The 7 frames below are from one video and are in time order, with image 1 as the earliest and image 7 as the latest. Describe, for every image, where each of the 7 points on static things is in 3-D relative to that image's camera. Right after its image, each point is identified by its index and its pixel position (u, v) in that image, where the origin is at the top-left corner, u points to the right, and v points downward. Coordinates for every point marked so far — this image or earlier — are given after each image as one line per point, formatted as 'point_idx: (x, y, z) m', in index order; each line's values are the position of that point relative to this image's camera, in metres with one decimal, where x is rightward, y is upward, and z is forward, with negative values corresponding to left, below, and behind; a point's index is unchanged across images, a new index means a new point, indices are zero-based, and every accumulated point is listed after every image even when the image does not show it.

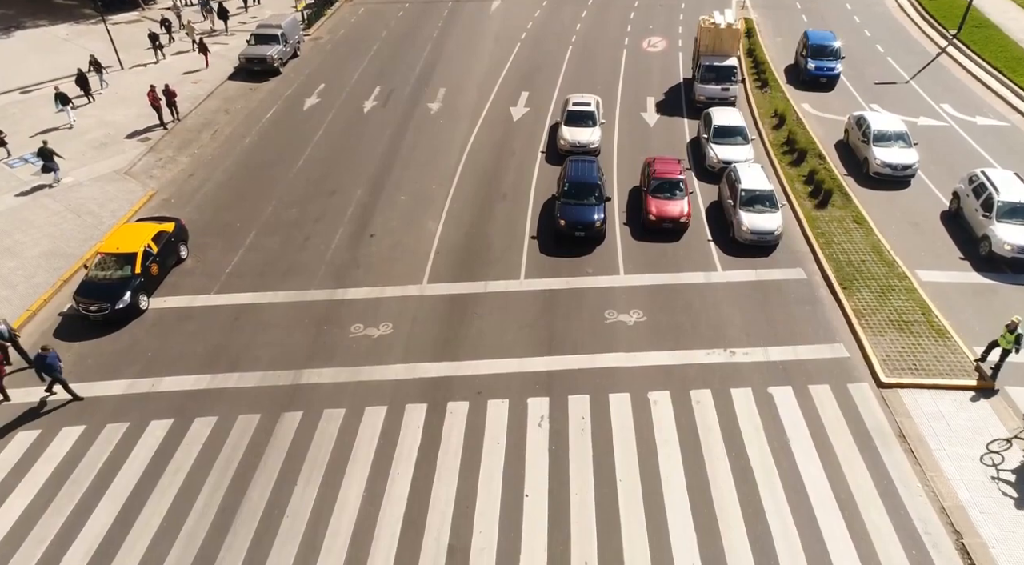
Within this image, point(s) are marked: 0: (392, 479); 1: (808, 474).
0: (-2.4, -4.0, +15.9) m
1: (+6.0, -3.8, +15.7) m
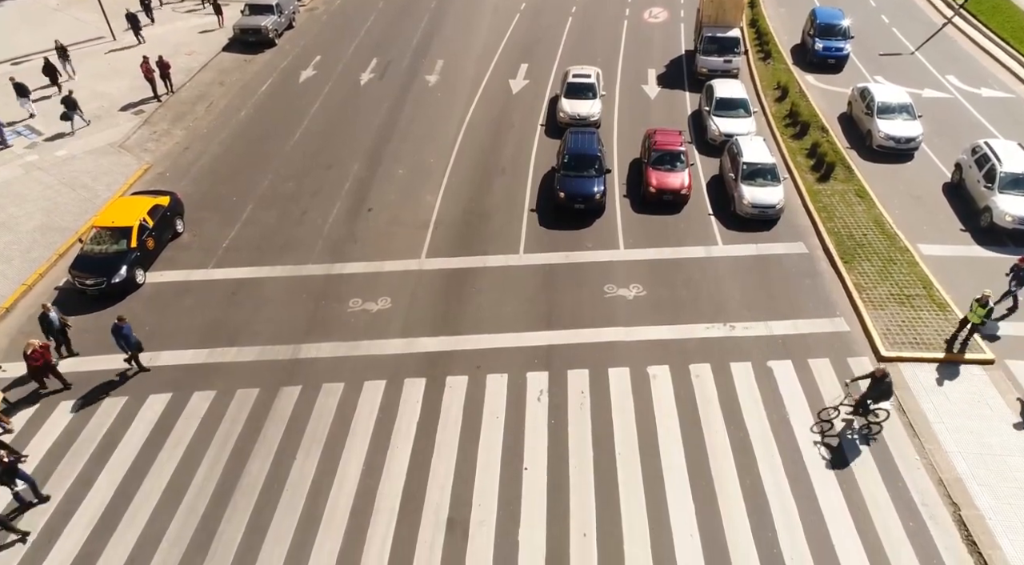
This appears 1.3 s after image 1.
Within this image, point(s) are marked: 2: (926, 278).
0: (-2.5, -3.5, +15.9) m
1: (+6.0, -3.3, +15.6) m
2: (+10.6, +0.1, +19.8) m
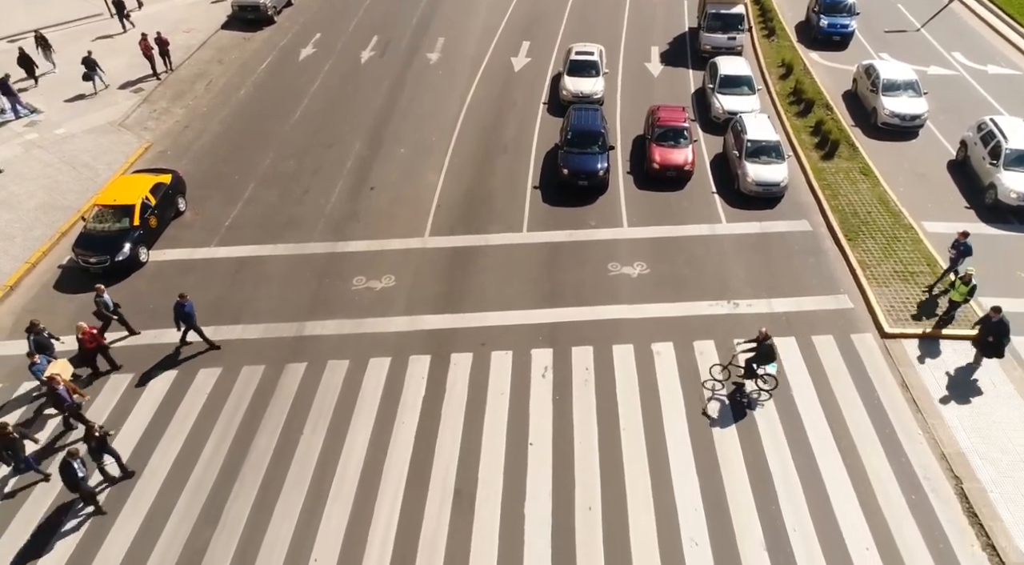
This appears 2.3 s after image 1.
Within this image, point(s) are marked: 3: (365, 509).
0: (-2.4, -3.0, +16.0) m
1: (+6.1, -2.8, +15.7) m
2: (+10.7, +0.7, +19.7) m
3: (-2.7, -4.2, +14.5) m
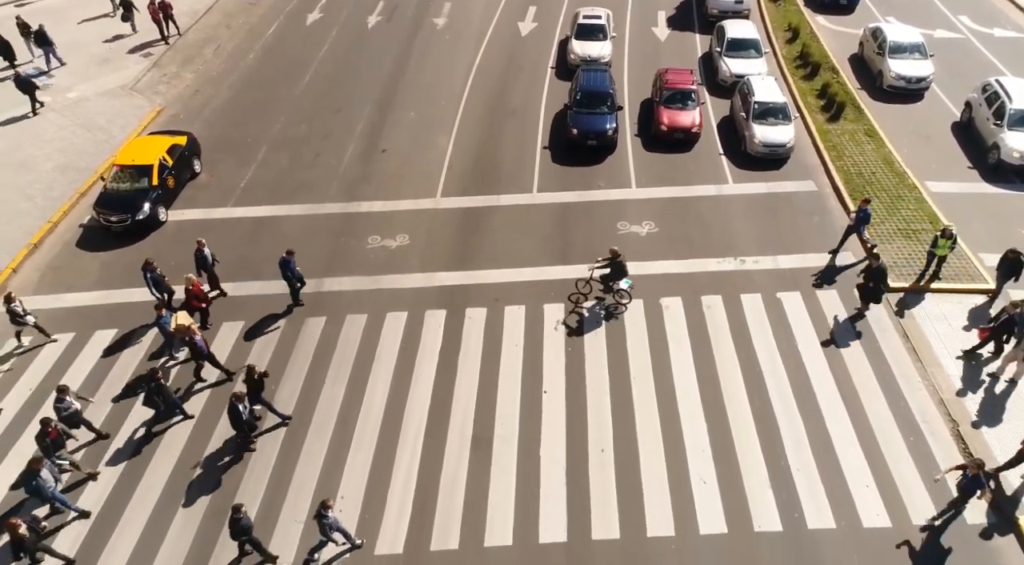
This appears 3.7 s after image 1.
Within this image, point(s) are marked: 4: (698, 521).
0: (-2.1, -2.1, +16.5) m
1: (+6.4, -1.9, +16.3) m
2: (+11.0, +1.8, +20.2) m
3: (-2.4, -3.3, +15.1) m
4: (+3.3, -4.1, +13.6) m
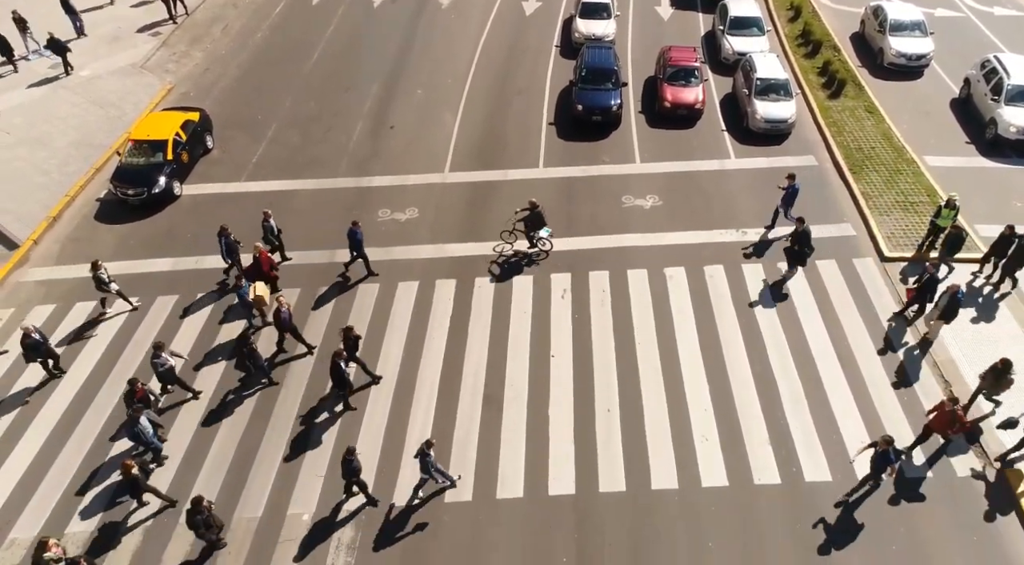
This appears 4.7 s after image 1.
0: (-1.9, -1.4, +17.1) m
1: (+6.6, -1.2, +16.8) m
2: (+11.2, +2.5, +20.6) m
3: (-2.3, -2.7, +15.7) m
4: (+3.4, -3.5, +14.2) m
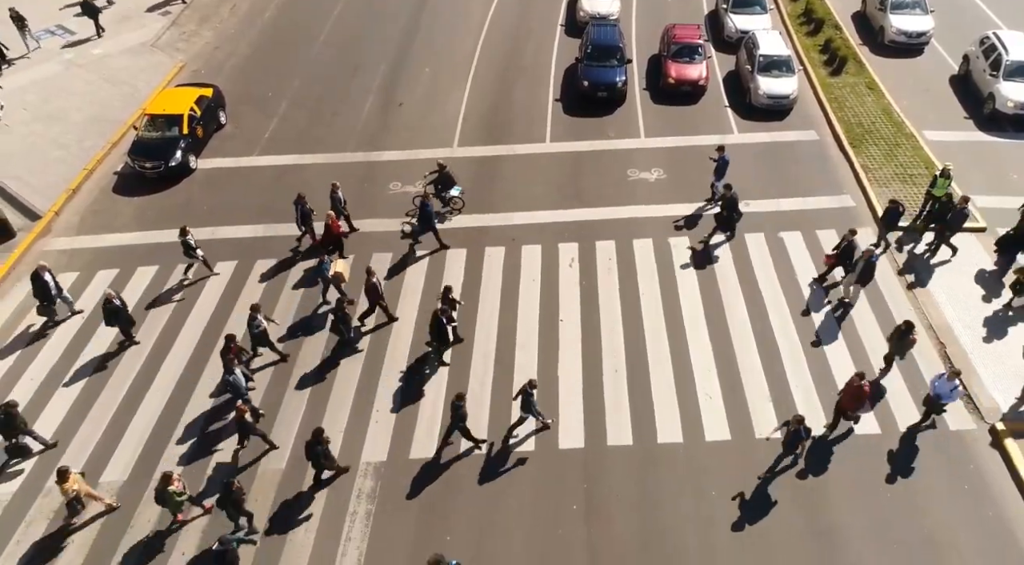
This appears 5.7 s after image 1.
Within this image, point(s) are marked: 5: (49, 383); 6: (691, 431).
0: (-1.7, -0.6, +17.7) m
1: (+6.8, -0.4, +17.4) m
2: (+11.4, +3.3, +21.1) m
3: (-2.0, -1.9, +16.3) m
4: (+3.7, -2.8, +14.8) m
5: (-9.7, -2.1, +16.2) m
6: (+3.4, -2.8, +14.8) m
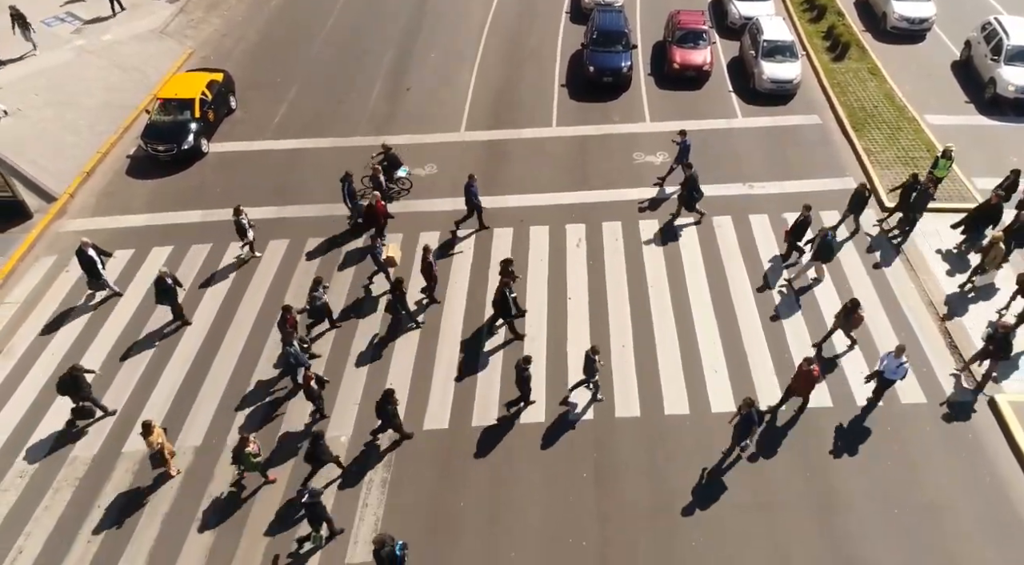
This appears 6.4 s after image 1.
0: (-1.4, -0.1, +18.0) m
1: (+7.0, 0.0, +17.7) m
2: (+11.6, +3.8, +21.4) m
3: (-1.8, -1.5, +16.6) m
4: (+3.9, -2.3, +15.2) m
5: (-9.5, -1.6, +16.6) m
6: (+3.6, -2.4, +15.1) m
